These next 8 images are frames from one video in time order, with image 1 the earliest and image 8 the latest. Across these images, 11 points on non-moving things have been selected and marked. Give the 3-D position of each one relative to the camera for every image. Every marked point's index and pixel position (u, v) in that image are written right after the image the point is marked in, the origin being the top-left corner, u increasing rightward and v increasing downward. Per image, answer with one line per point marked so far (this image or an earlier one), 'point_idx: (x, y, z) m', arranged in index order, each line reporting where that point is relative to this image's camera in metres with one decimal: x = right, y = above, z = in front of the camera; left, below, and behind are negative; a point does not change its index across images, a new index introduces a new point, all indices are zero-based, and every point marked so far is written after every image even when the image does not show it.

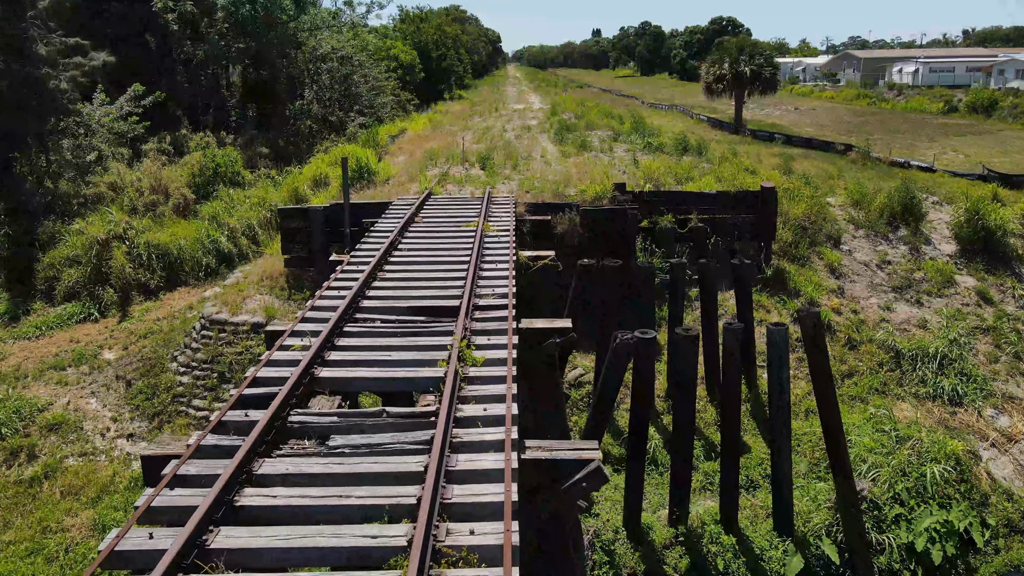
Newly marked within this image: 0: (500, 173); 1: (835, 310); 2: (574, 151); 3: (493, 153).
0: (-0.3, +2.3, +14.9) m
1: (+5.4, -0.4, +12.1) m
2: (+1.6, +3.5, +19.0) m
3: (-0.4, +3.3, +18.0) m
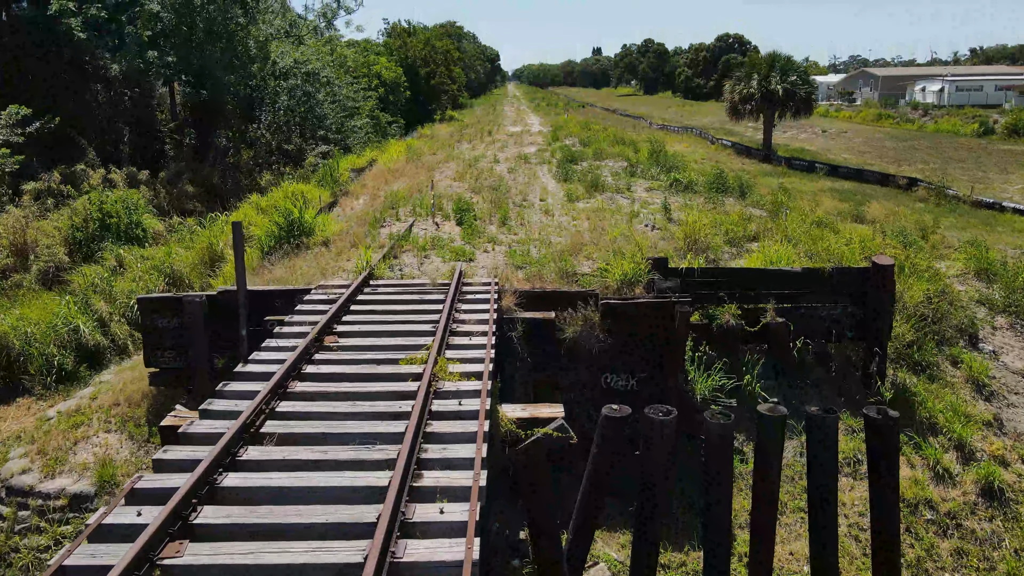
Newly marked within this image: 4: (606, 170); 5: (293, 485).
0: (-0.5, +0.7, +10.6) m
1: (+5.3, -1.8, +7.8) m
2: (+1.4, +1.9, +14.8) m
3: (-0.6, +1.7, +13.7) m
4: (+2.4, +3.0, +18.8) m
5: (-1.2, -1.1, +4.0) m
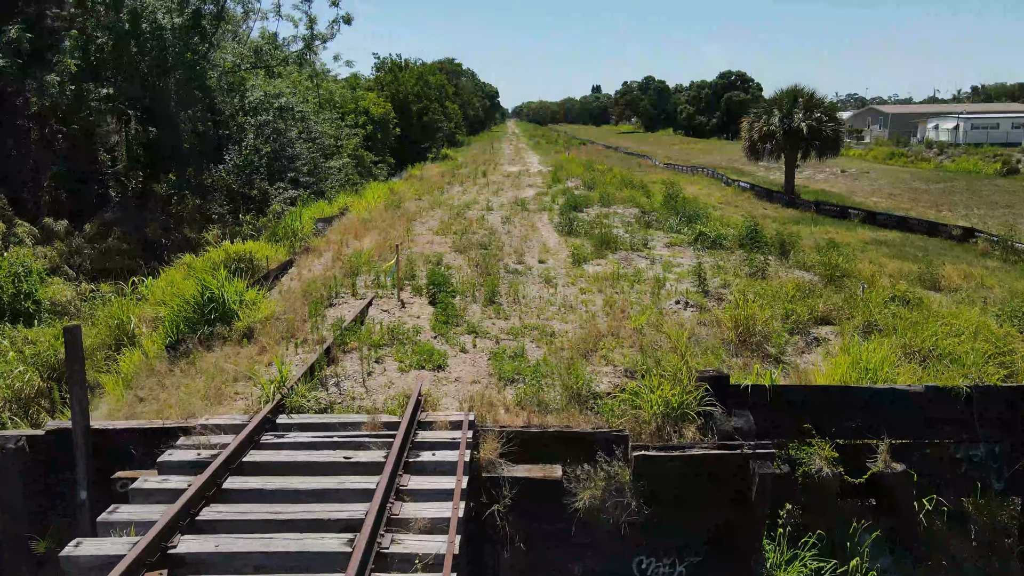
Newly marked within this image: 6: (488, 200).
0: (-0.6, -0.4, +7.8) m
1: (+5.1, -2.8, +4.9) m
2: (+1.3, +0.6, +12.1) m
3: (-0.7, +0.4, +11.0) m
4: (+2.3, +1.4, +16.1) m
5: (-1.3, -1.9, +1.2) m
6: (-0.7, +2.4, +19.7) m
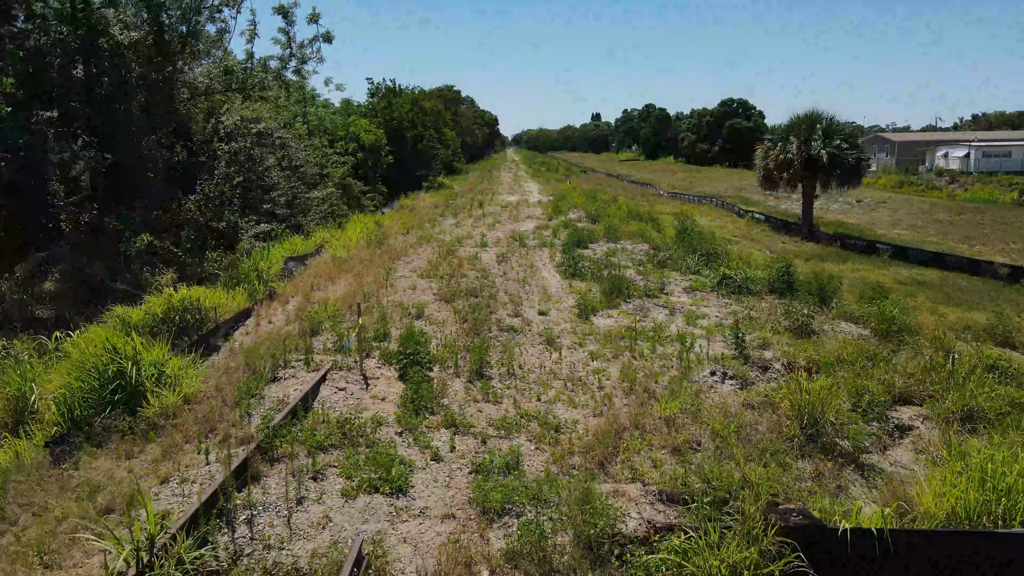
0: (-0.7, -1.0, +6.0) m
1: (+5.1, -3.4, +2.9) m
2: (+1.2, -0.2, +10.2) m
3: (-0.8, -0.4, +9.2) m
4: (+2.3, +0.5, +14.3) m
5: (-1.4, -2.3, -0.7) m
6: (-0.7, +1.3, +17.9) m
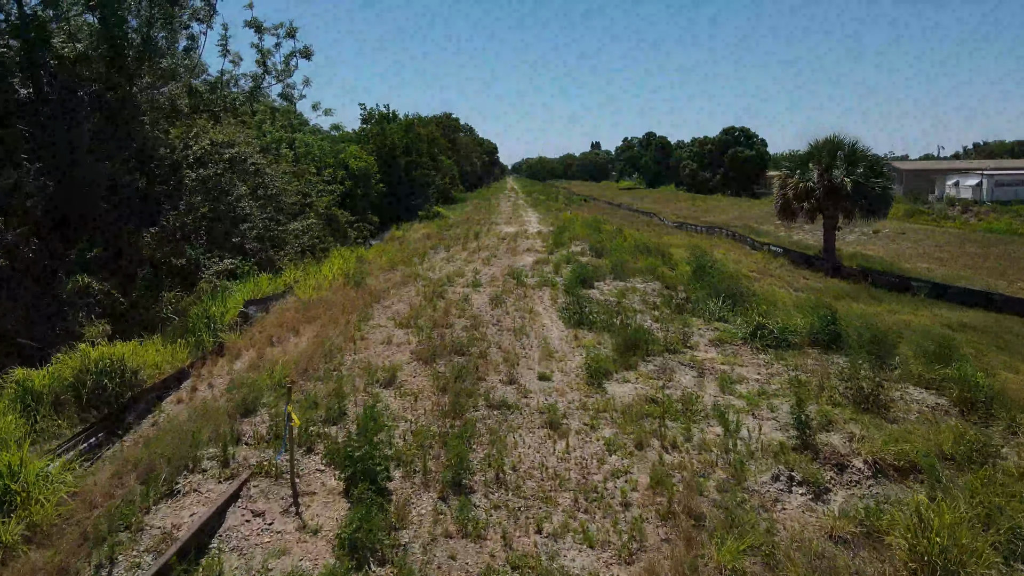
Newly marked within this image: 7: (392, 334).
0: (-0.7, -1.5, +4.1) m
1: (+5.0, -3.7, +0.9) m
2: (+1.2, -0.9, +8.3) m
3: (-0.9, -1.0, +7.3) m
4: (+2.2, -0.3, +12.5) m
5: (-1.5, -2.5, -2.7) m
6: (-0.8, +0.4, +16.1) m
7: (-1.6, -0.6, +9.8) m
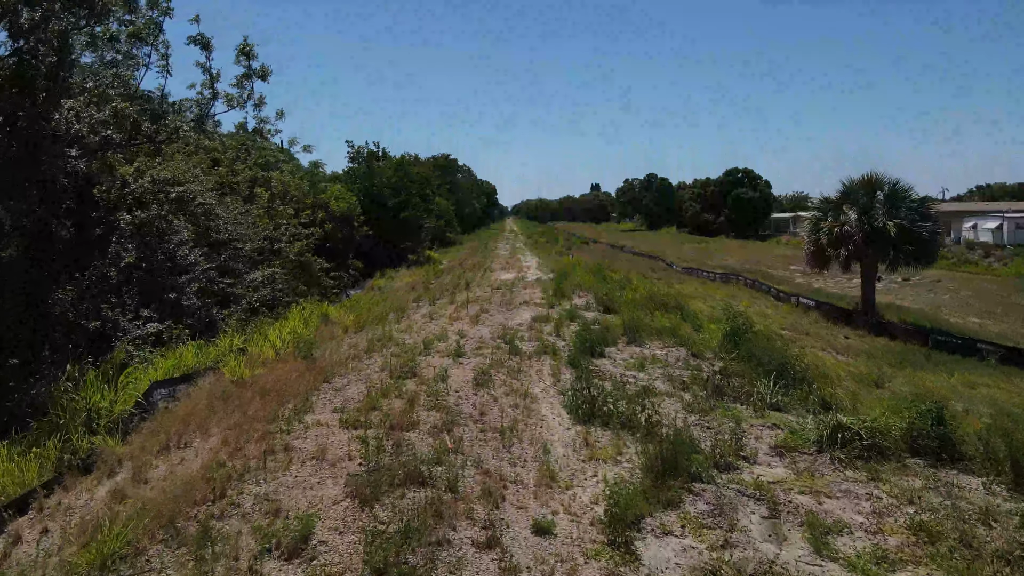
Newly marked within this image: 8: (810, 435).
0: (-0.9, -2.0, +1.3) m
1: (+4.9, -4.1, -2.0) m
2: (+1.0, -1.7, +5.6) m
3: (-1.0, -1.7, +4.5) m
4: (+2.0, -1.3, +9.7) m
5: (-1.6, -2.7, -5.5) m
6: (-0.9, -0.8, +13.3) m
7: (-1.8, -1.5, +7.0) m
8: (+3.1, -1.5, +7.5) m
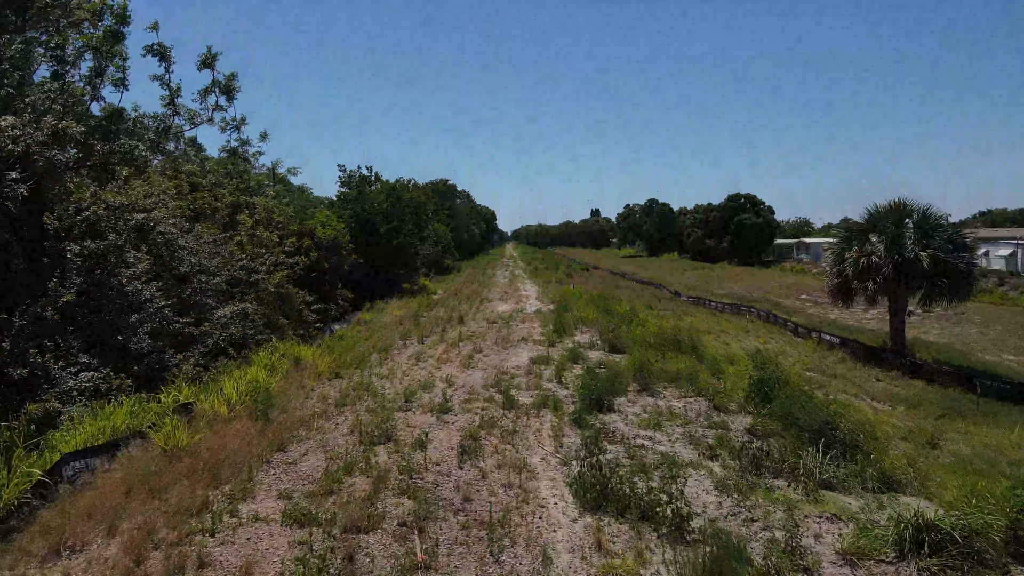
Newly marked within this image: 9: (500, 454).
0: (-0.9, -2.3, -0.4) m
1: (+4.8, -4.2, -3.7) m
2: (+1.0, -2.1, +3.9) m
3: (-1.1, -2.1, +2.8) m
4: (+2.0, -1.9, +8.1) m
5: (-1.7, -2.7, -7.2) m
6: (-1.0, -1.5, +11.7) m
7: (-1.8, -1.9, +5.3) m
8: (+3.0, -2.0, +5.8) m
9: (-0.1, -1.8, +7.9) m
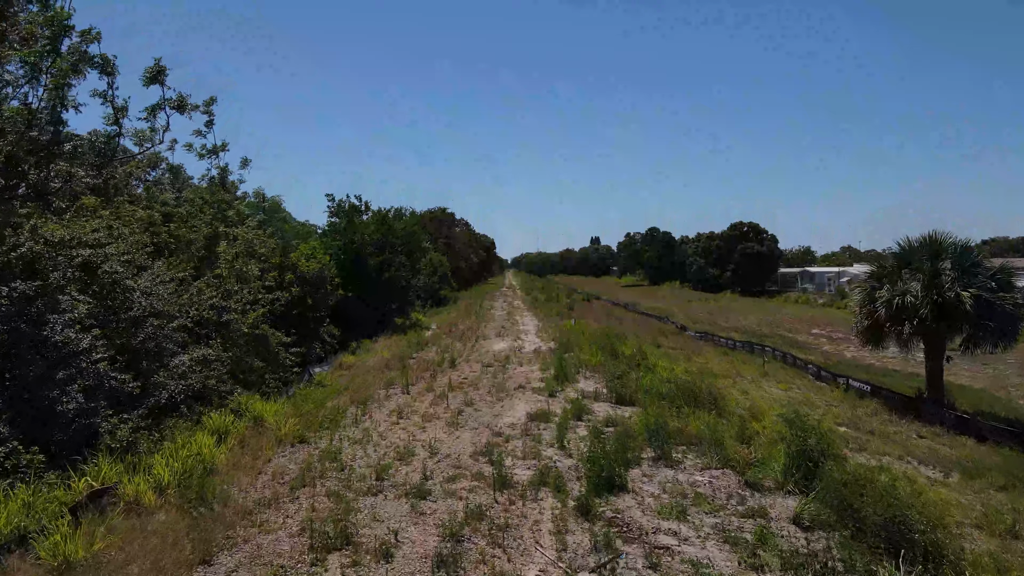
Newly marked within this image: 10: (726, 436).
0: (-1.0, -2.5, -2.2) m
1: (+4.7, -4.4, -5.5) m
2: (+0.9, -2.5, +2.2) m
3: (-1.2, -2.4, +1.1) m
4: (+1.9, -2.4, +6.4) m
5: (-1.7, -2.7, -9.0) m
6: (-1.1, -2.2, +10.0) m
7: (-1.9, -2.4, +3.6) m
8: (+3.0, -2.5, +4.1) m
9: (-0.2, -2.4, +6.1) m
10: (+3.3, -2.2, +10.8) m
